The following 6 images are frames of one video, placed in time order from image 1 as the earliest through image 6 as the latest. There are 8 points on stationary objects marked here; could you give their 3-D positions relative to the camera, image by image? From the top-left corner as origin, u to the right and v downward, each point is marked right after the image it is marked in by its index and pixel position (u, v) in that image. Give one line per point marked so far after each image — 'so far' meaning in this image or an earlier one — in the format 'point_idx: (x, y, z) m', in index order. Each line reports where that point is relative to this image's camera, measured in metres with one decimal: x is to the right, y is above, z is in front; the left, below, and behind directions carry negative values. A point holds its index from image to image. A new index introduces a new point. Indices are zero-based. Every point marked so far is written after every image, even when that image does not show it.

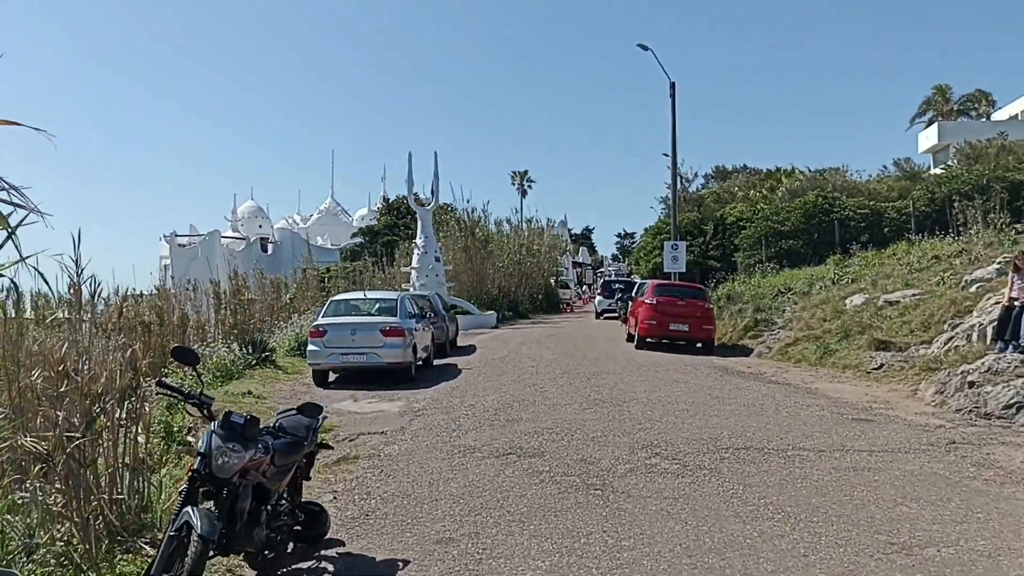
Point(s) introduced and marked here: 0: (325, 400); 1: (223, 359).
0: (-2.8, -1.7, +14.3) m
1: (-5.0, -1.2, +16.6) m
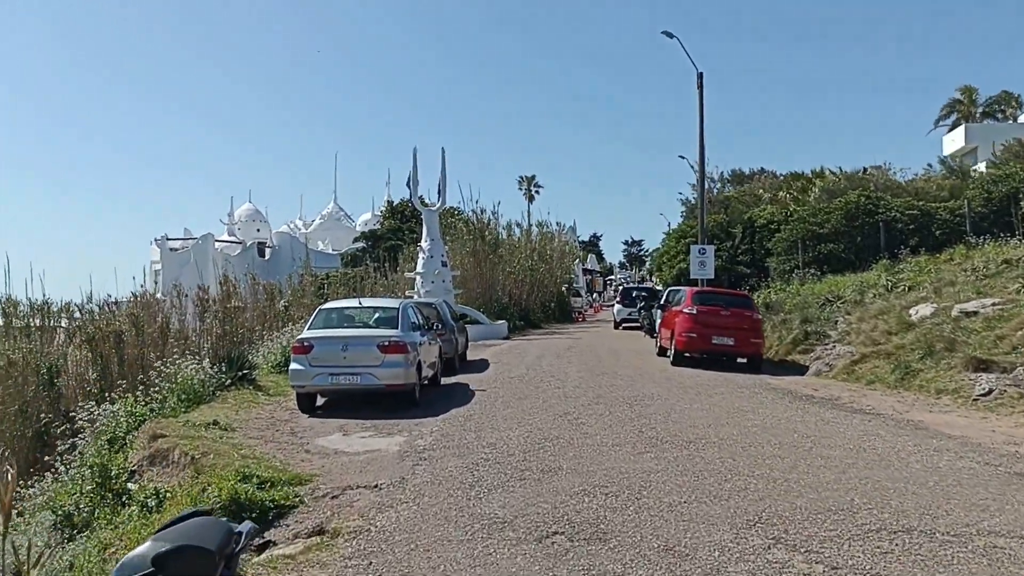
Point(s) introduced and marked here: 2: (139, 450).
0: (-2.5, -1.7, +11.5) m
1: (-4.7, -1.3, +13.9) m
2: (-4.0, -1.8, +10.3) m
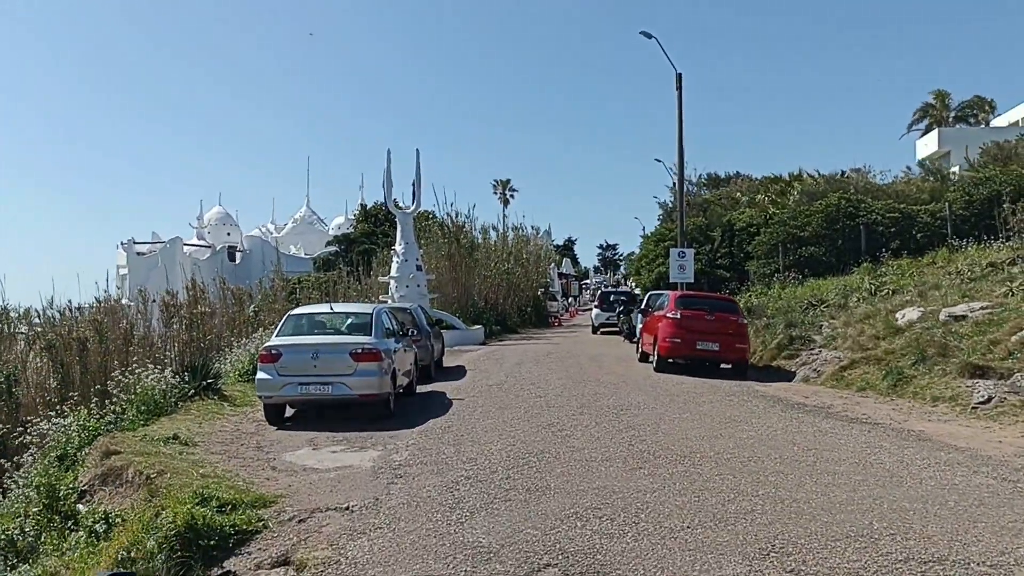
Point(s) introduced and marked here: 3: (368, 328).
0: (-2.7, -1.8, +10.8) m
1: (-4.9, -1.4, +13.1) m
2: (-4.2, -1.8, +9.6) m
3: (-2.0, -0.6, +13.5) m
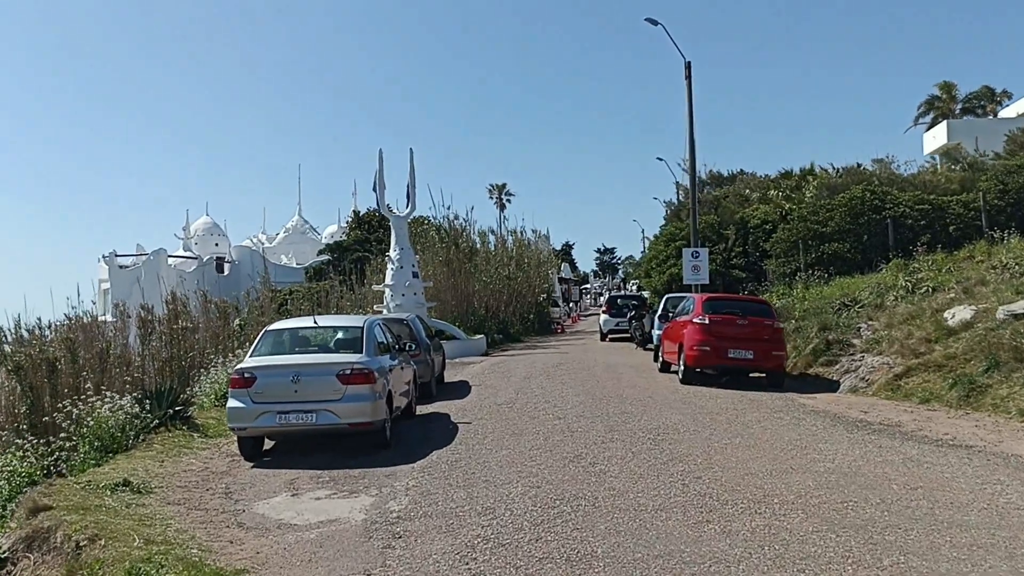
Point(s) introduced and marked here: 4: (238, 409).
0: (-2.5, -1.9, +9.0) m
1: (-4.8, -1.5, +11.2) m
2: (-4.0, -1.9, +7.7) m
3: (-1.8, -0.7, +11.6) m
4: (-3.0, -1.3, +10.4) m
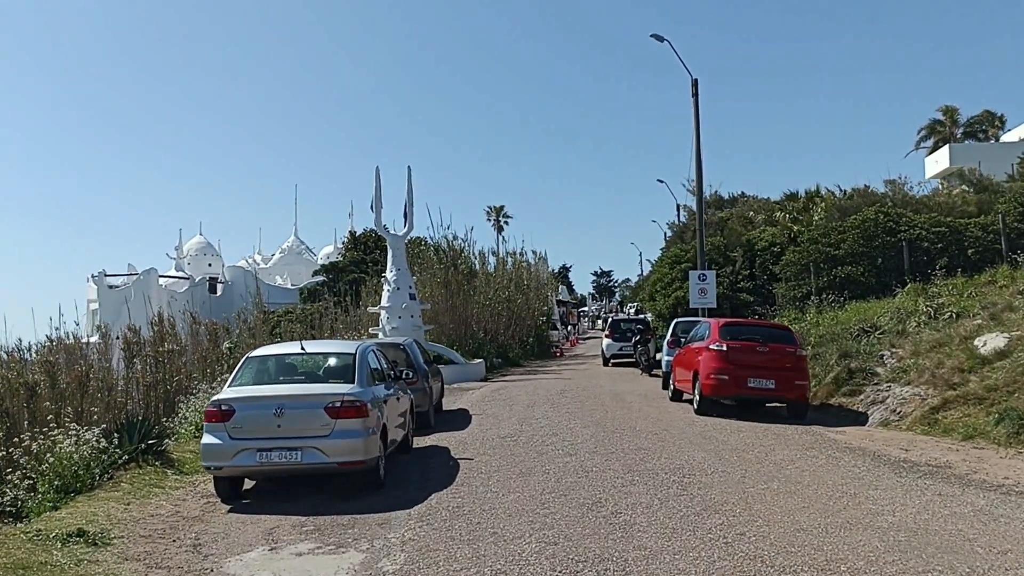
0: (-2.4, -2.1, +7.8) m
1: (-4.7, -1.8, +10.1) m
2: (-3.9, -2.1, +6.6) m
3: (-1.8, -0.9, +10.5) m
4: (-2.9, -1.5, +9.3) m
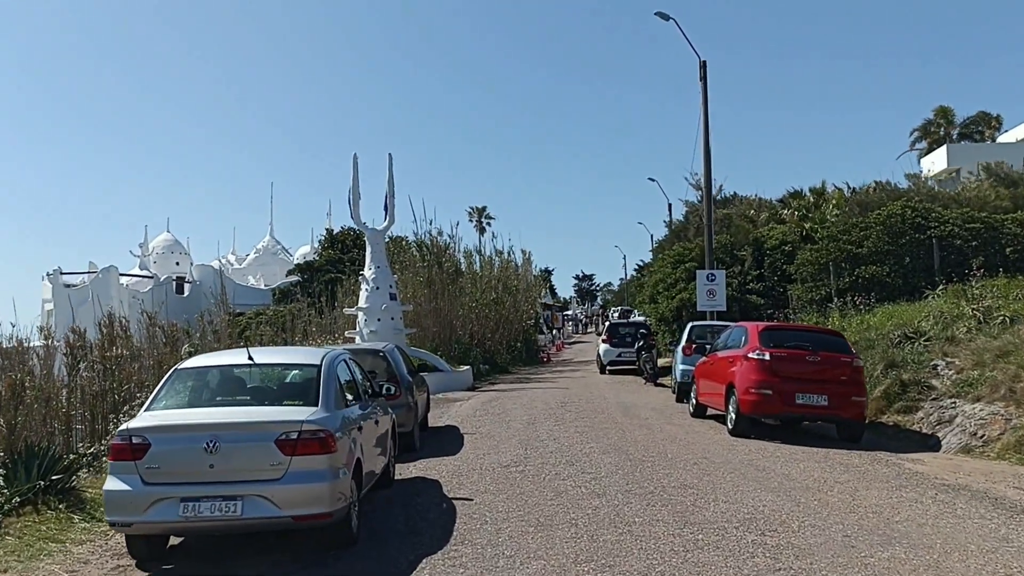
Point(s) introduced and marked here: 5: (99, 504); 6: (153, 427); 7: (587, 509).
0: (-2.2, -2.0, +5.3) m
1: (-4.5, -1.7, +7.5) m
2: (-3.7, -2.0, +4.0) m
3: (-1.6, -0.9, +8.0) m
4: (-2.8, -1.4, +6.8) m
5: (-3.7, -2.0, +8.9) m
6: (-2.6, -1.0, +6.9) m
7: (+0.7, -1.9, +8.2) m
